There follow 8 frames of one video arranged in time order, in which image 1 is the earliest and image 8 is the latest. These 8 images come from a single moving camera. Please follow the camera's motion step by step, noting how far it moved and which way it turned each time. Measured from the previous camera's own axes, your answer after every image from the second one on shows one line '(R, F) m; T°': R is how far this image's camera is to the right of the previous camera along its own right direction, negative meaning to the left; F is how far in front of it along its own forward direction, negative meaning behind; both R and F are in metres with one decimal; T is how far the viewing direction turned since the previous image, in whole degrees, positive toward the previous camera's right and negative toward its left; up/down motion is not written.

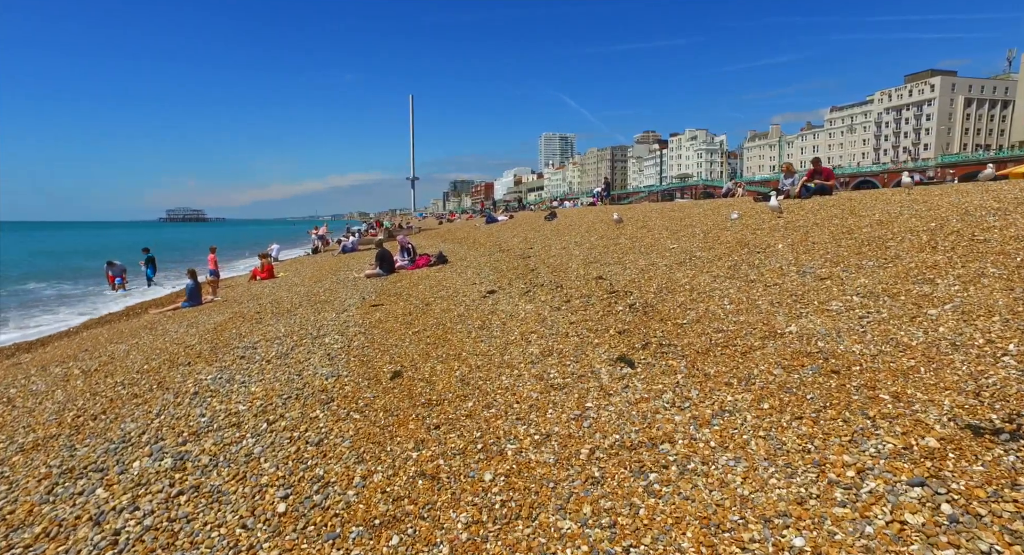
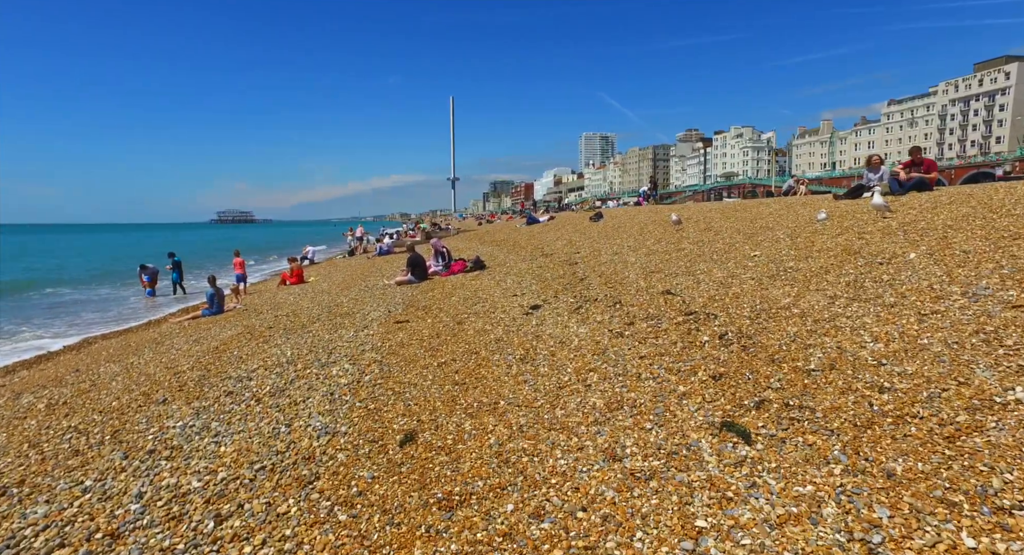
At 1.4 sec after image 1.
(-0.2, +2.3) m; -4°
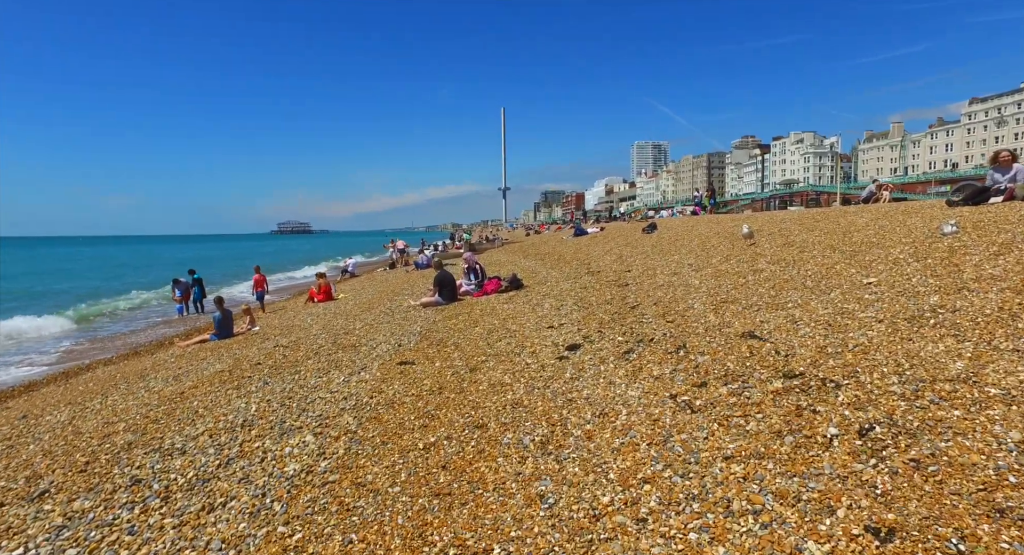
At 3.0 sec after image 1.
(+0.4, +2.8) m; -5°
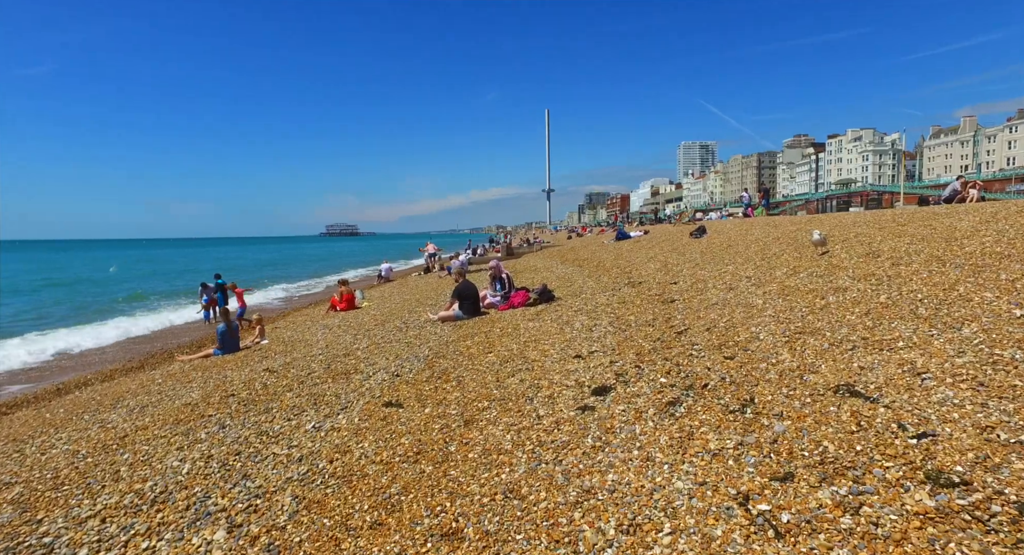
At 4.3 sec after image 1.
(+0.5, +2.3) m; -4°
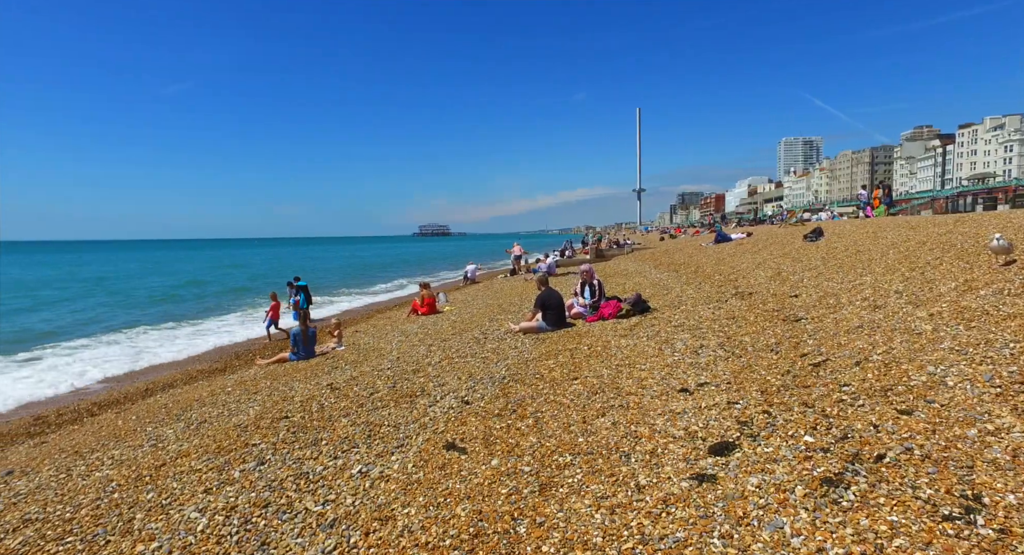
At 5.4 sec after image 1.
(0.0, +1.8) m; -9°
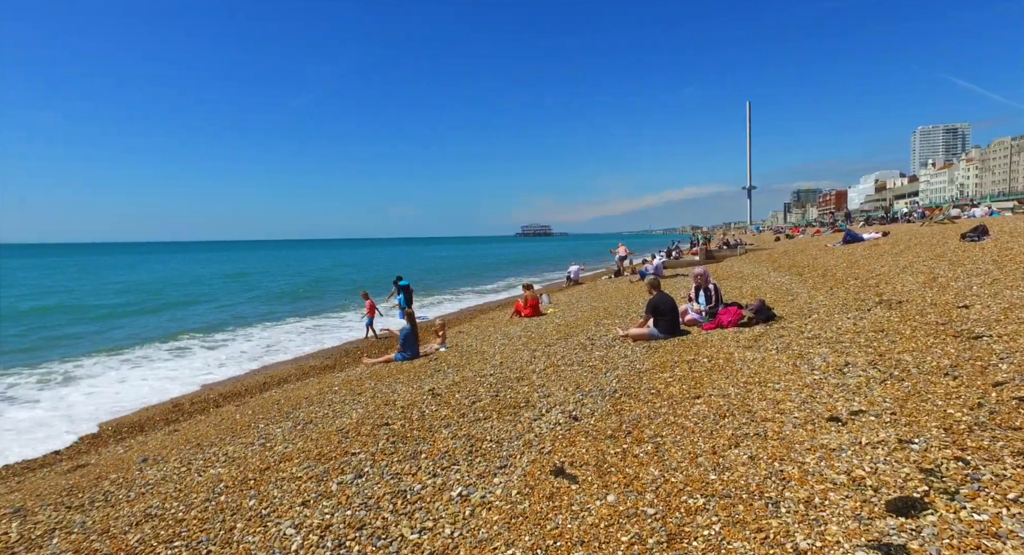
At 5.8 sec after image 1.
(-0.2, +0.8) m; -10°
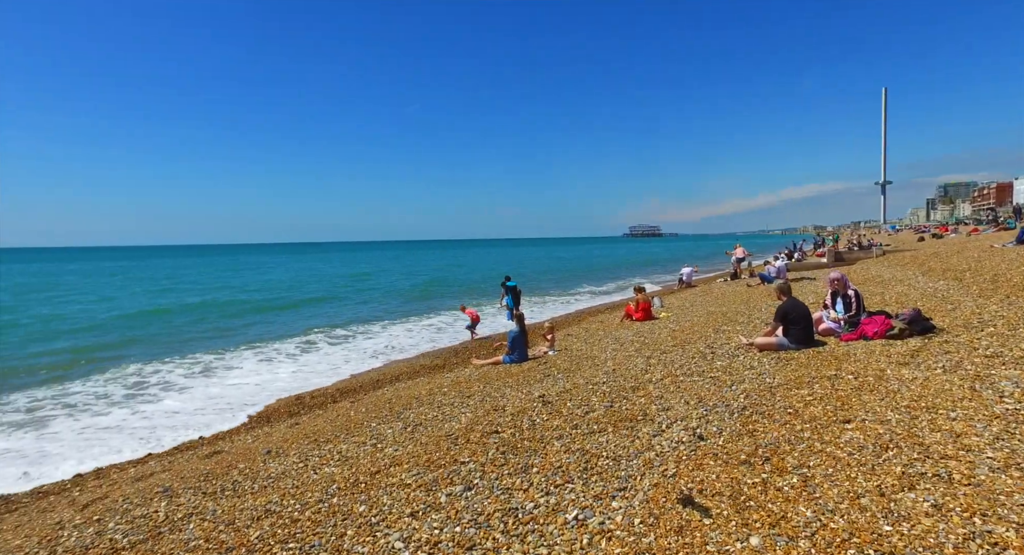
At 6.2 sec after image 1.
(-0.2, +0.5) m; -10°
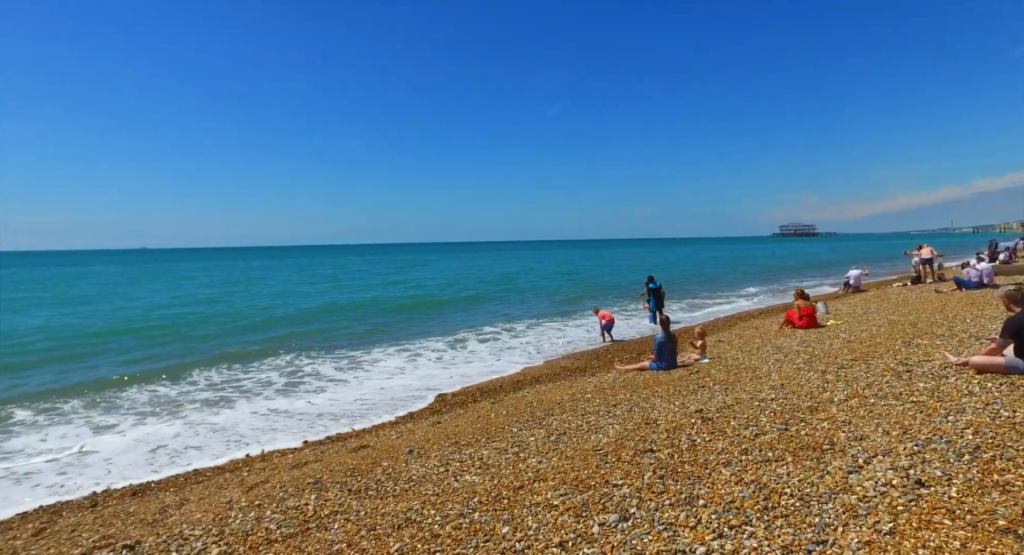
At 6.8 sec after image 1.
(-0.3, +0.8) m; -14°
